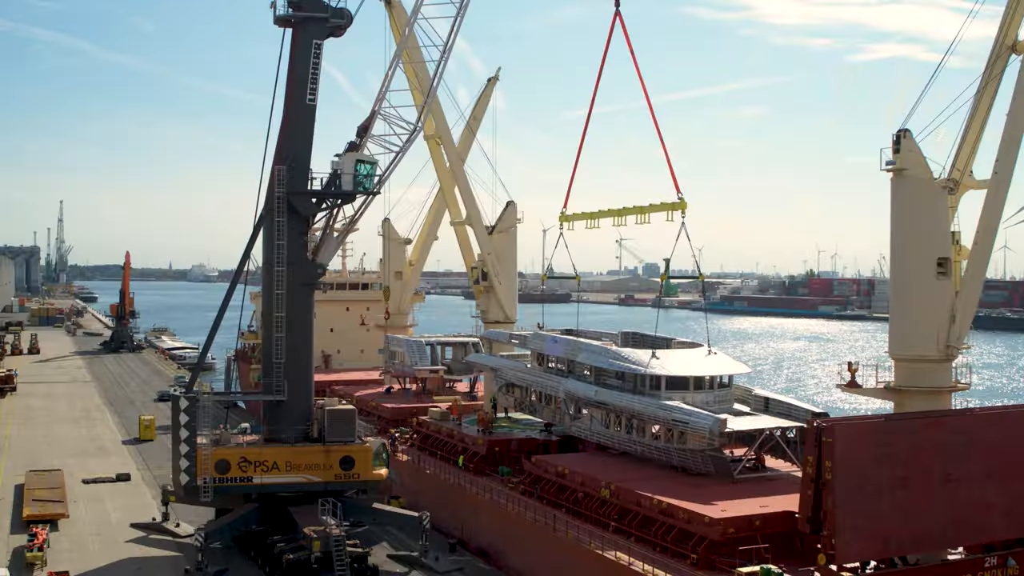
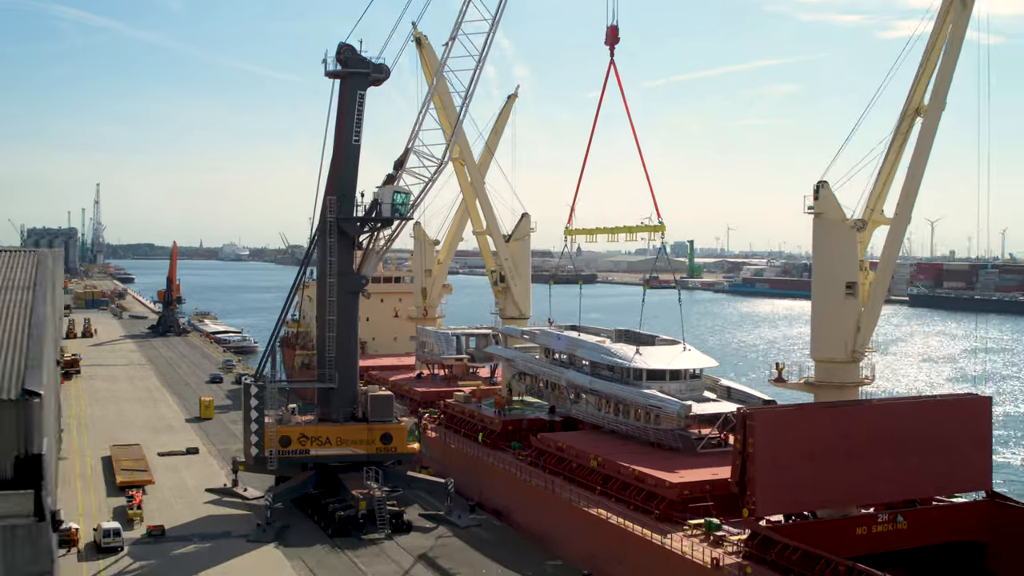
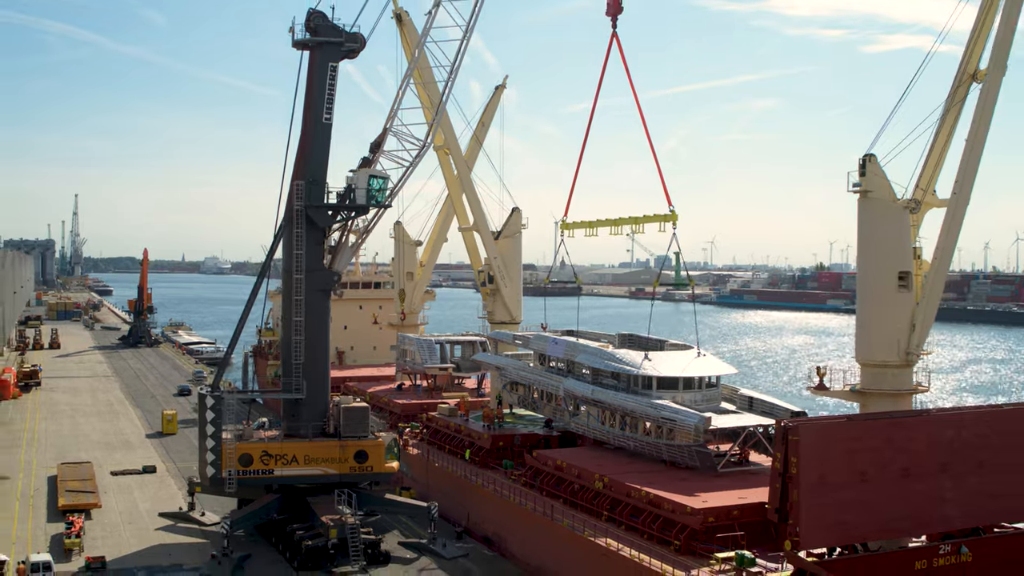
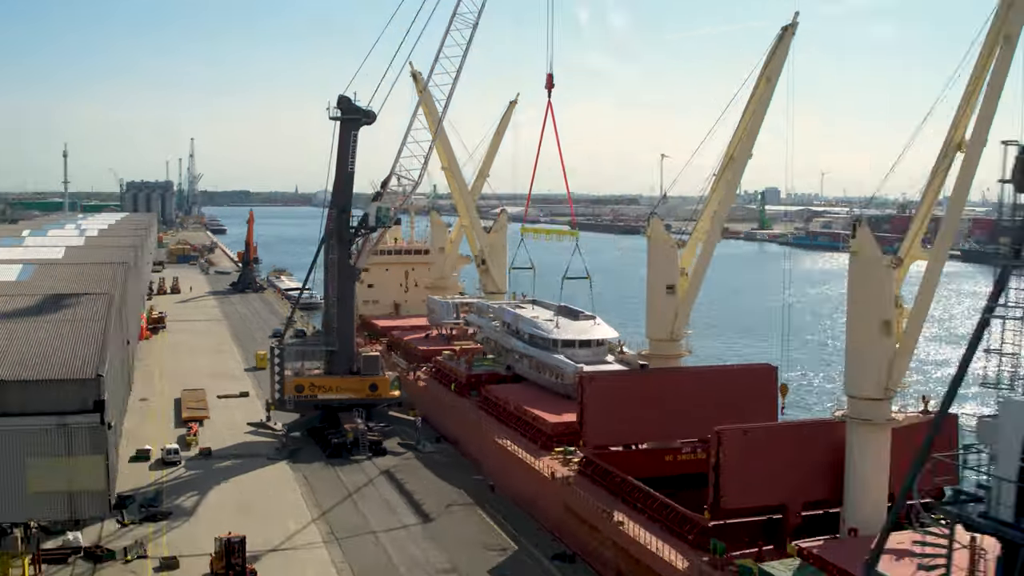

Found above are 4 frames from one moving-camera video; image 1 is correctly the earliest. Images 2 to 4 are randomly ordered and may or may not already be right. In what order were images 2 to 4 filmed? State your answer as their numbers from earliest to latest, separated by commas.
3, 2, 4
